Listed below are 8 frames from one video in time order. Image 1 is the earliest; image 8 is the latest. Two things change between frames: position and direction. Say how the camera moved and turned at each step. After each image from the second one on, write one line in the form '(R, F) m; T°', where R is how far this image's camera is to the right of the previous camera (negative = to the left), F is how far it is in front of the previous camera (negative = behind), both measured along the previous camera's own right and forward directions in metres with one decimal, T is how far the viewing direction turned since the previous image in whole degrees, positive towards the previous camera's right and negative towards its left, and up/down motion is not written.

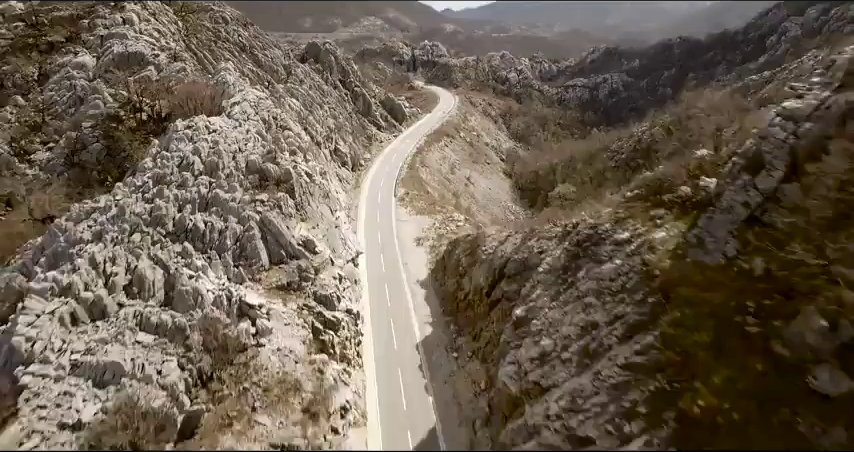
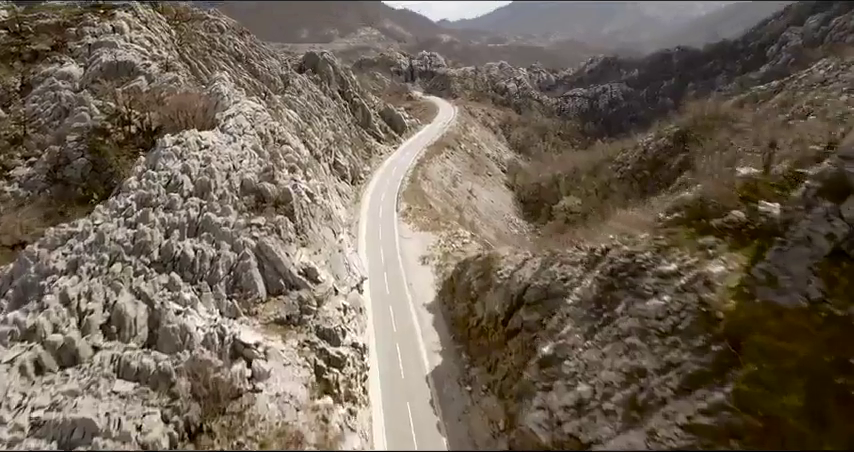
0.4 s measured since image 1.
(-0.5, +2.1) m; 0°
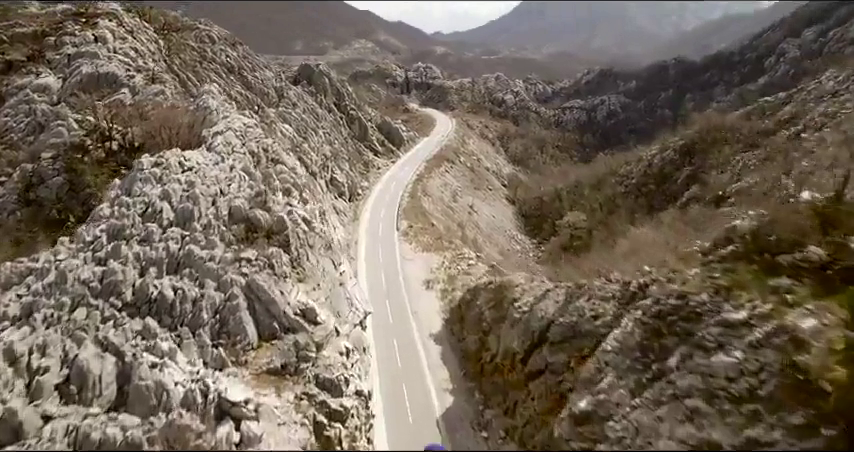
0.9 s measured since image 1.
(-0.5, +2.4) m; +1°
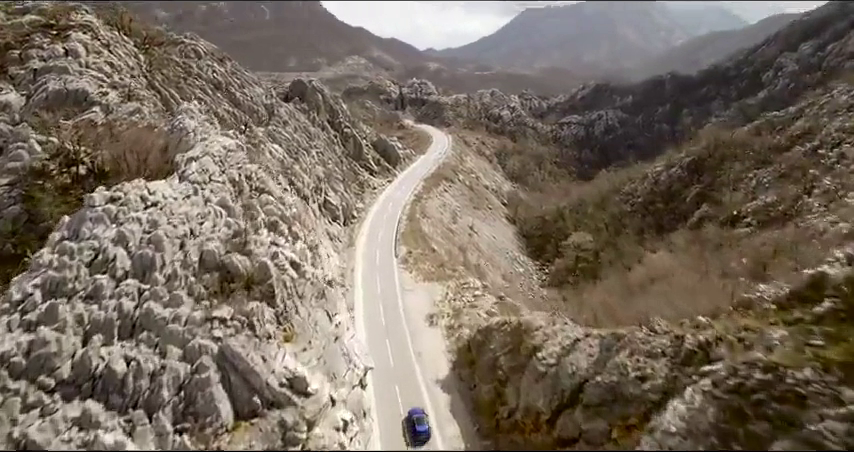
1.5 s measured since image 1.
(-0.5, +3.1) m; +1°
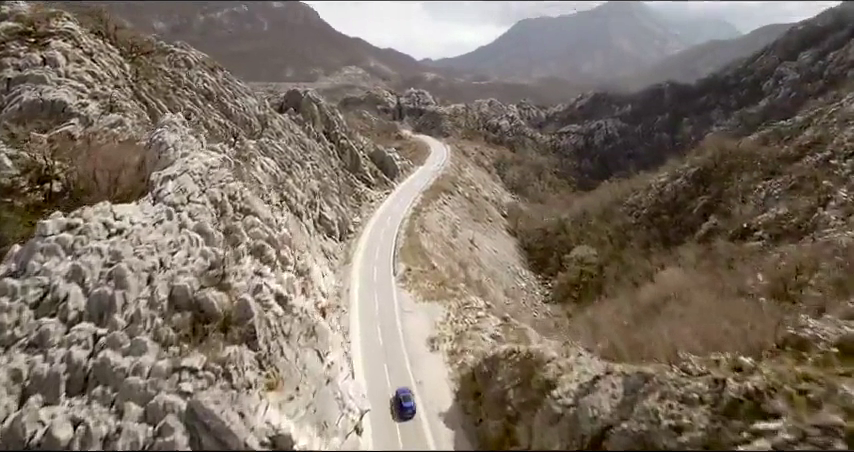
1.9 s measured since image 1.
(-0.1, +1.9) m; 0°
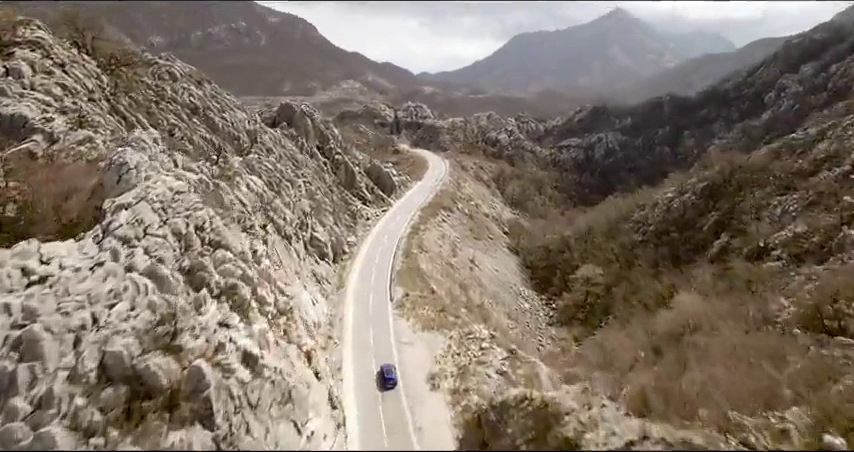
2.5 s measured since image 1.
(-0.1, +2.7) m; 0°
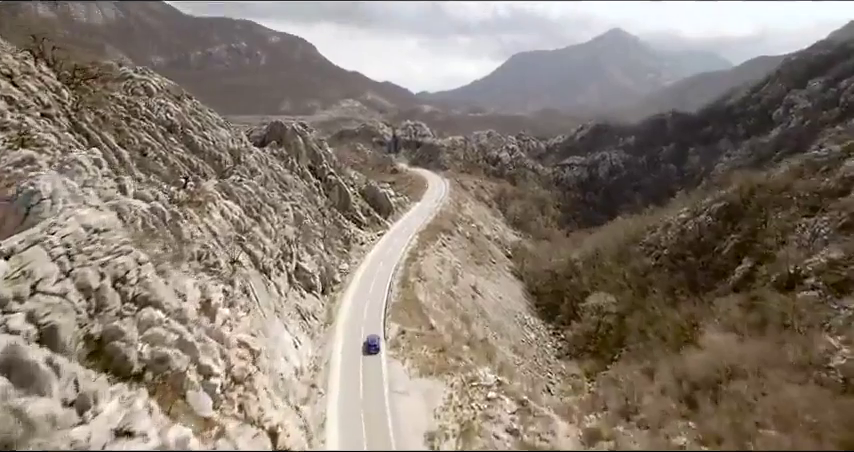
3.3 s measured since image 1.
(+0.1, +4.0) m; 0°
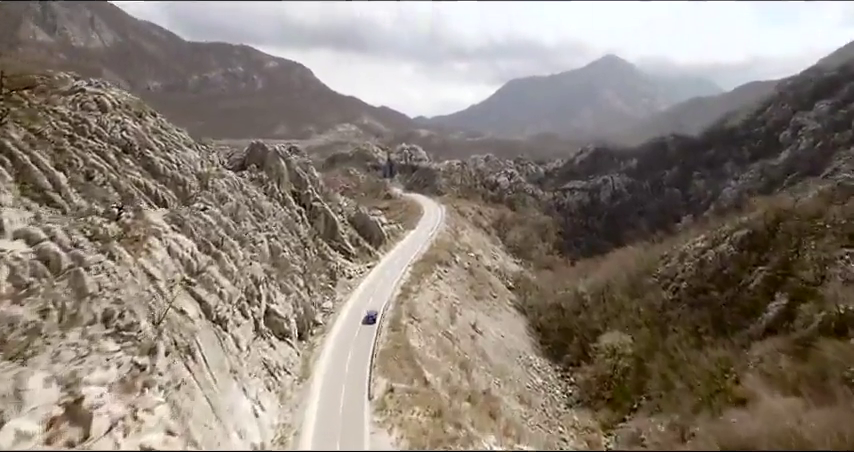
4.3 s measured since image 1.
(+0.2, +5.4) m; 0°
